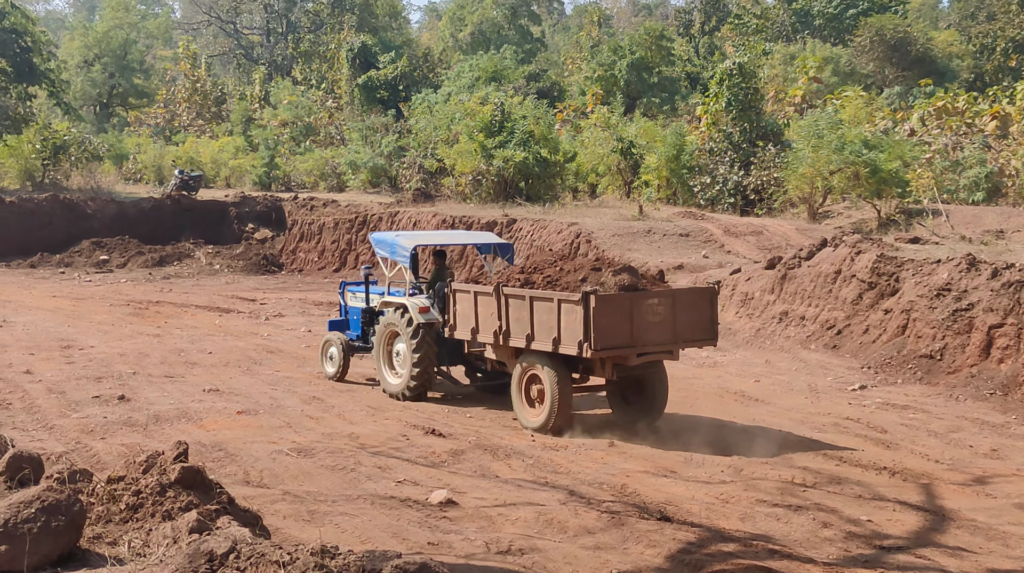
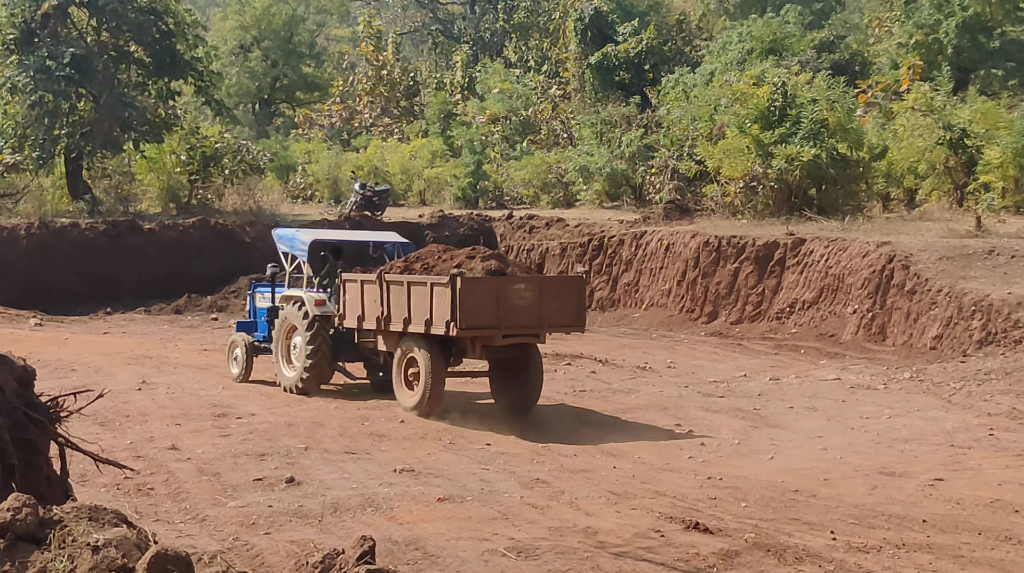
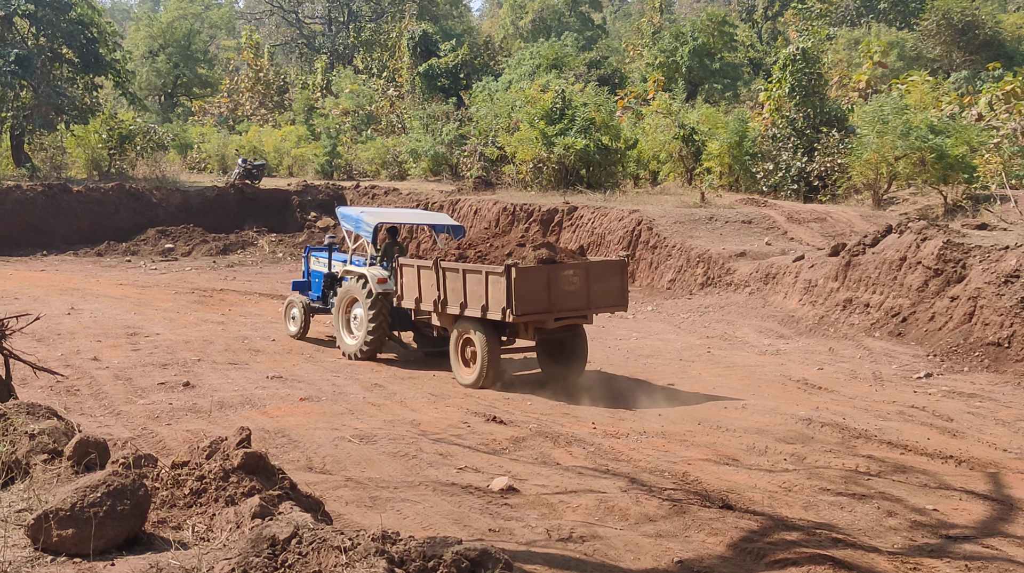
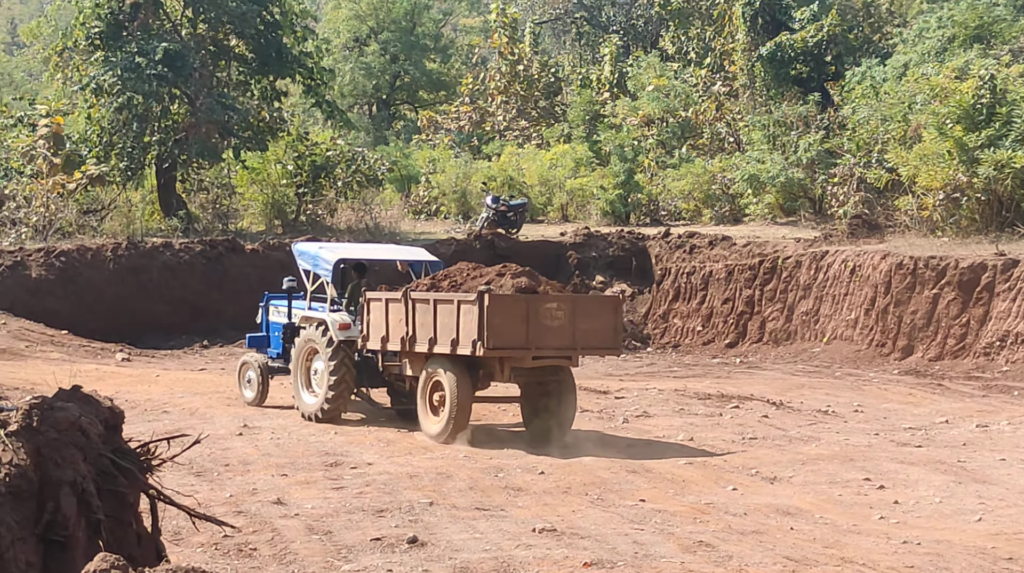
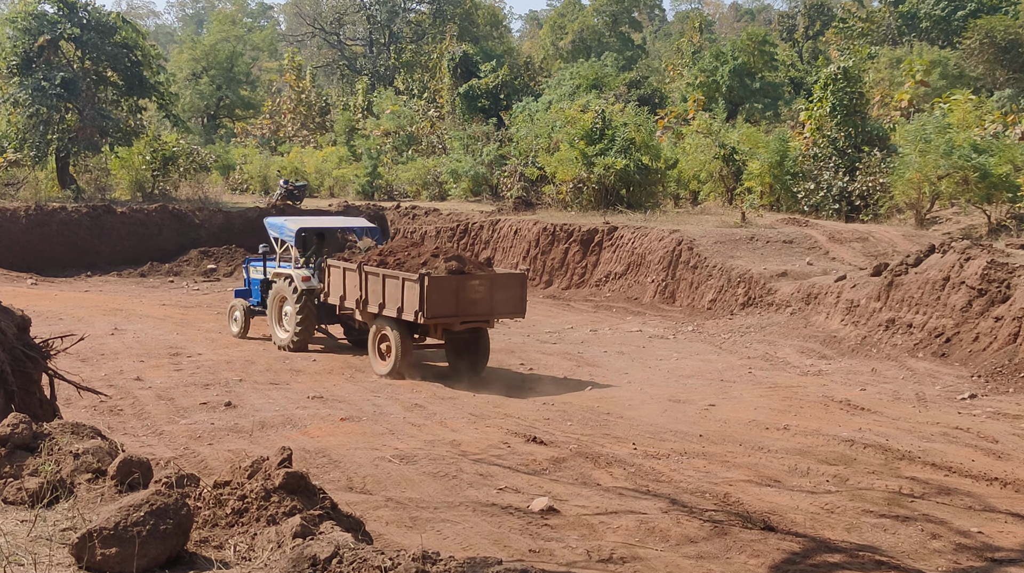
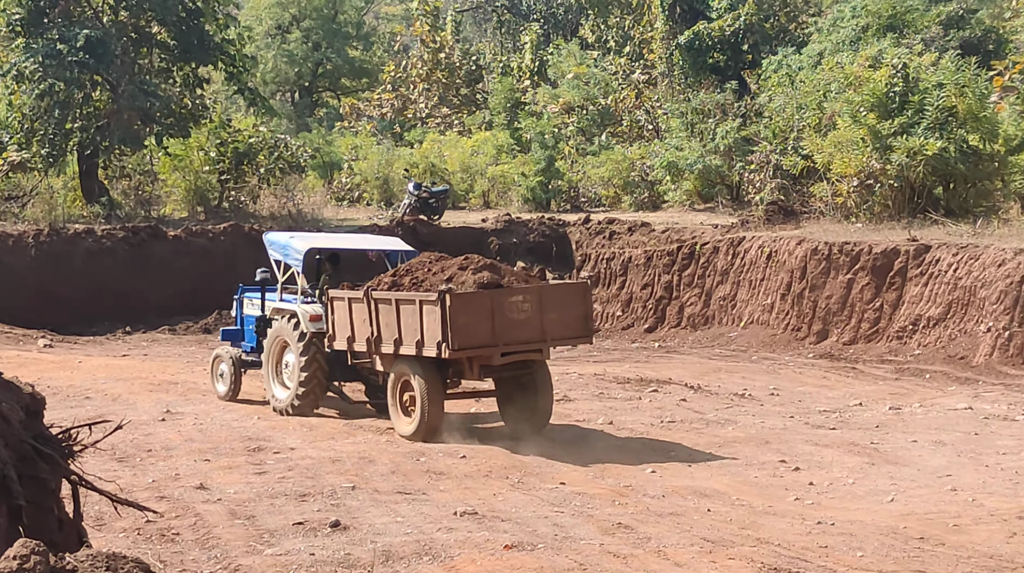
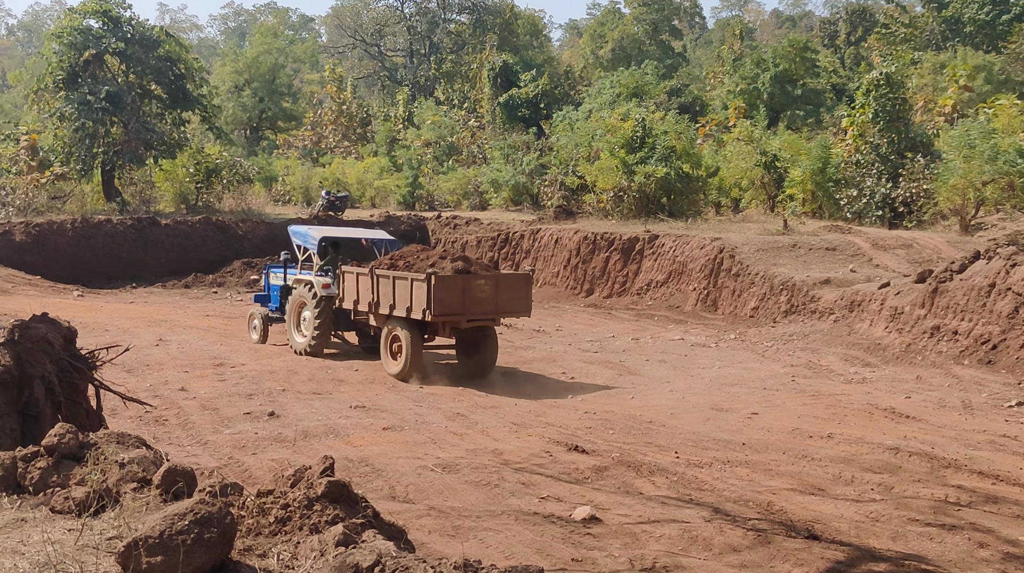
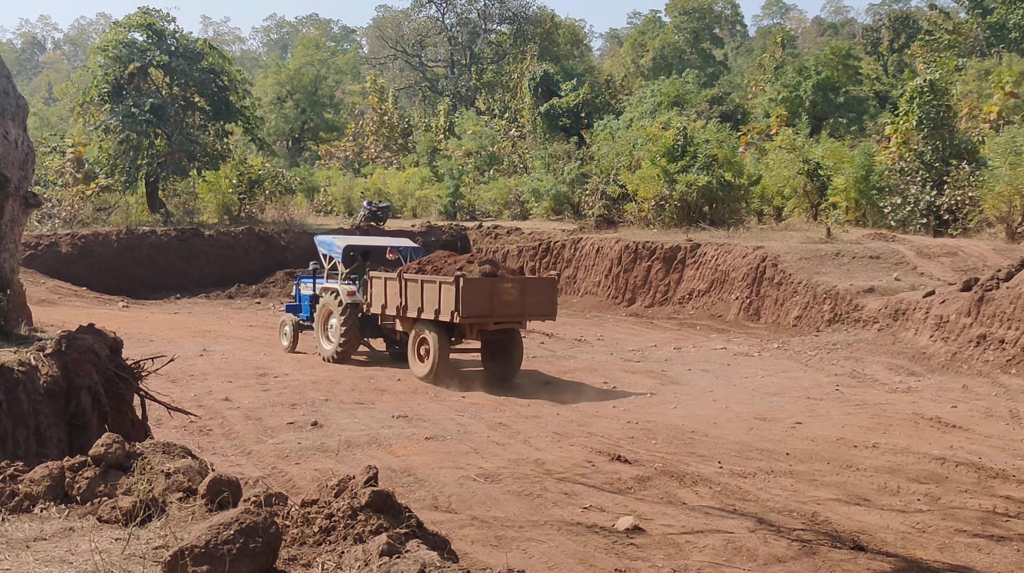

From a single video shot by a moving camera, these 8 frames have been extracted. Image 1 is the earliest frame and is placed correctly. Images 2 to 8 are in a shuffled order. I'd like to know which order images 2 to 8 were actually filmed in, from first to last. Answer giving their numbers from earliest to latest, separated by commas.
3, 5, 7, 8, 2, 6, 4
